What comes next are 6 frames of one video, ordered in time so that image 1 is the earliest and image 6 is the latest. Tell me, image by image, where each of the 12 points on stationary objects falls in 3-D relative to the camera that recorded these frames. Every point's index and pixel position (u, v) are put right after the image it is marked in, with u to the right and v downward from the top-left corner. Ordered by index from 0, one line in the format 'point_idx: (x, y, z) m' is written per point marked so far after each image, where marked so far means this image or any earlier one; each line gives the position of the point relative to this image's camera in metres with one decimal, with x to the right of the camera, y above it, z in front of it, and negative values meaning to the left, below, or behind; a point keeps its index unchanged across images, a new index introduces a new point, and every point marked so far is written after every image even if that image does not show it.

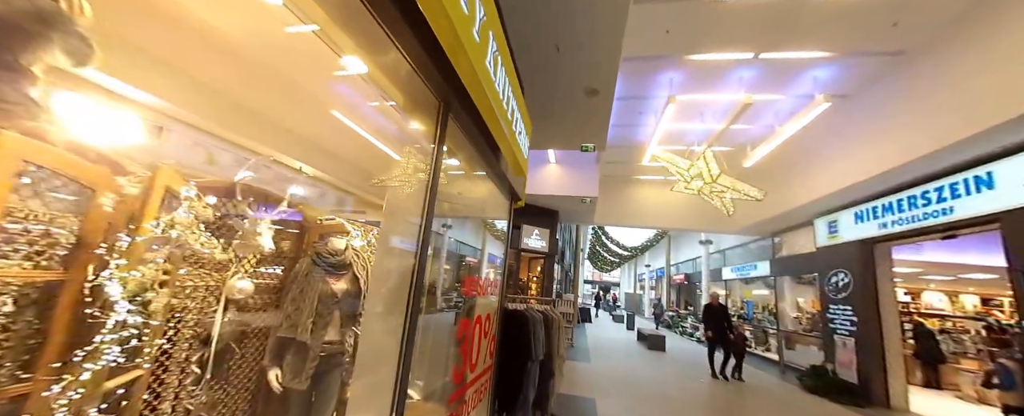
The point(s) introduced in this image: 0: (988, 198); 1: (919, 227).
0: (+6.2, +0.1, +4.5) m
1: (+6.4, -0.3, +5.4) m
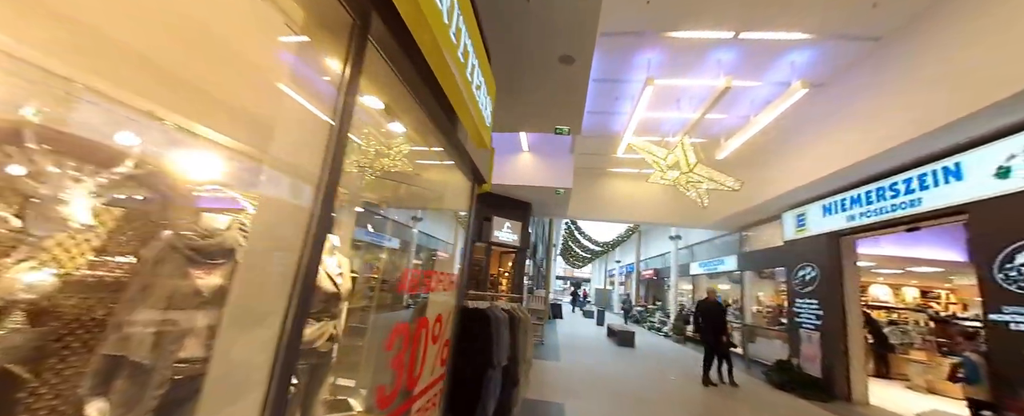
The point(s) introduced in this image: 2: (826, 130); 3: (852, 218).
0: (+5.7, +0.2, +4.3) m
1: (+5.9, -0.2, +5.3) m
2: (+5.4, +1.3, +5.9) m
3: (+5.9, -0.2, +5.9) m
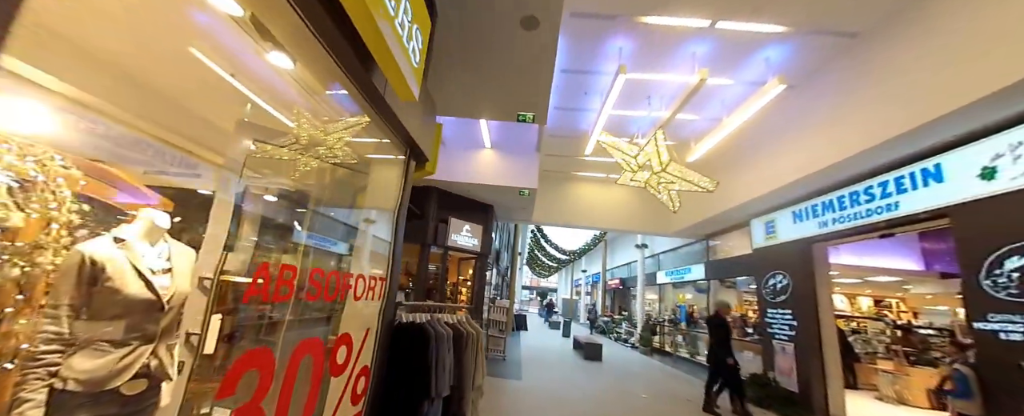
0: (+5.2, +0.2, +4.1) m
1: (+5.2, -0.2, +5.1) m
2: (+4.7, +1.2, +5.7) m
3: (+5.3, -0.3, +5.7) m
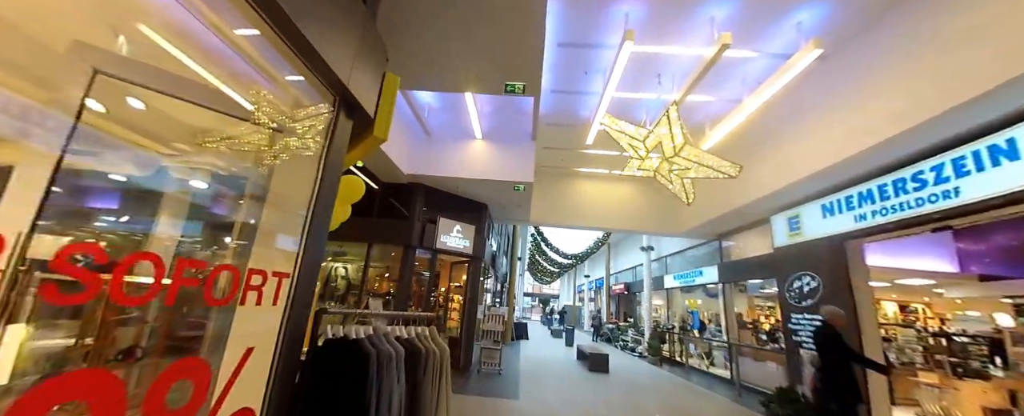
0: (+5.0, +0.4, +3.4) m
1: (+5.1, -0.1, +4.4) m
2: (+4.6, +1.4, +5.0) m
3: (+5.1, -0.1, +5.0) m
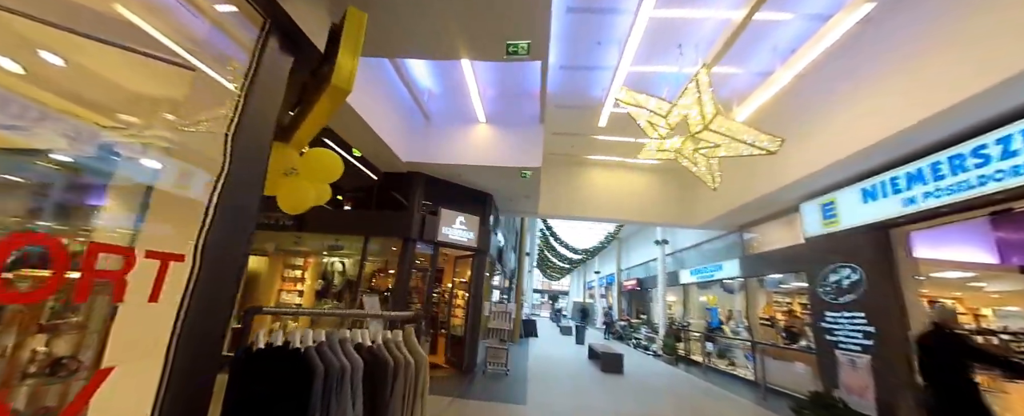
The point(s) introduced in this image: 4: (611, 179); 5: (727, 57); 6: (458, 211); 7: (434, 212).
0: (+5.1, +0.6, +2.9) m
1: (+5.2, +0.1, +3.8) m
2: (+4.7, +1.6, +4.5) m
3: (+5.2, +0.1, +4.4) m
4: (+2.4, +0.7, +8.3) m
5: (+3.0, +2.1, +4.8) m
6: (-1.0, -0.1, +6.4) m
7: (-1.4, -0.1, +6.1) m
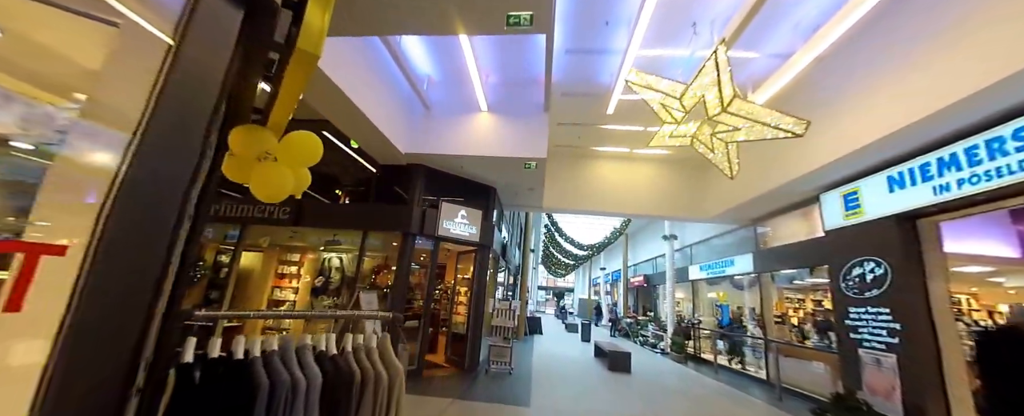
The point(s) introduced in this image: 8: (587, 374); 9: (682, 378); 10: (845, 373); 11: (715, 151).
0: (+5.1, +0.7, +2.6) m
1: (+5.2, +0.2, +3.5) m
2: (+4.7, +1.7, +4.1) m
3: (+5.3, +0.2, +4.1) m
4: (+2.5, +0.9, +8.0) m
5: (+3.1, +2.3, +4.5) m
6: (-1.0, 0.0, +6.2) m
7: (-1.3, 0.0, +5.9) m
8: (+1.5, -3.4, +6.9) m
9: (+3.6, -3.6, +7.2) m
10: (+5.0, -2.5, +5.1) m
11: (+2.5, +0.7, +4.1) m
